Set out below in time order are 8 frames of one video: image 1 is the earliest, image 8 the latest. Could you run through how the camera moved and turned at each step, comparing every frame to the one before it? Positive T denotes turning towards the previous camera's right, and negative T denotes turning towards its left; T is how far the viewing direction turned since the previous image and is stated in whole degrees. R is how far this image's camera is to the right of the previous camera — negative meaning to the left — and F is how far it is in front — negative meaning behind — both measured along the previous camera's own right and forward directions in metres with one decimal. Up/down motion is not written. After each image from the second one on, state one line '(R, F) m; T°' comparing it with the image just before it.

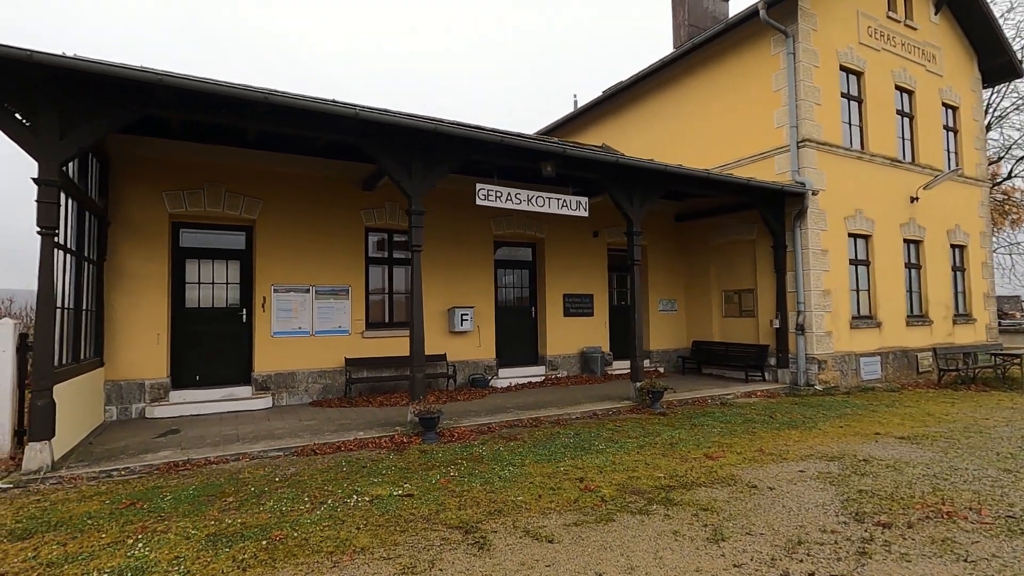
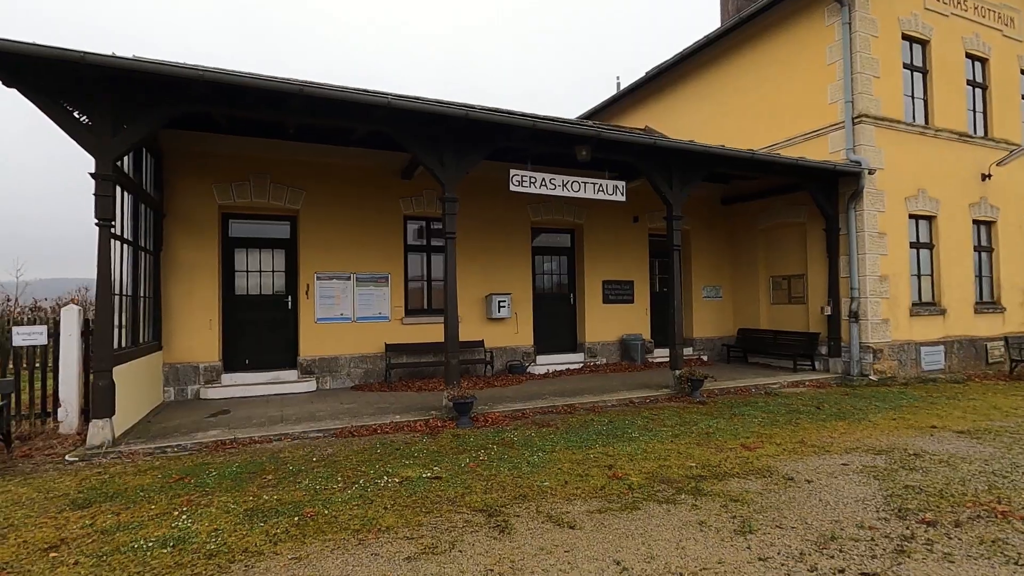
(+0.1, 0.0) m; -5°
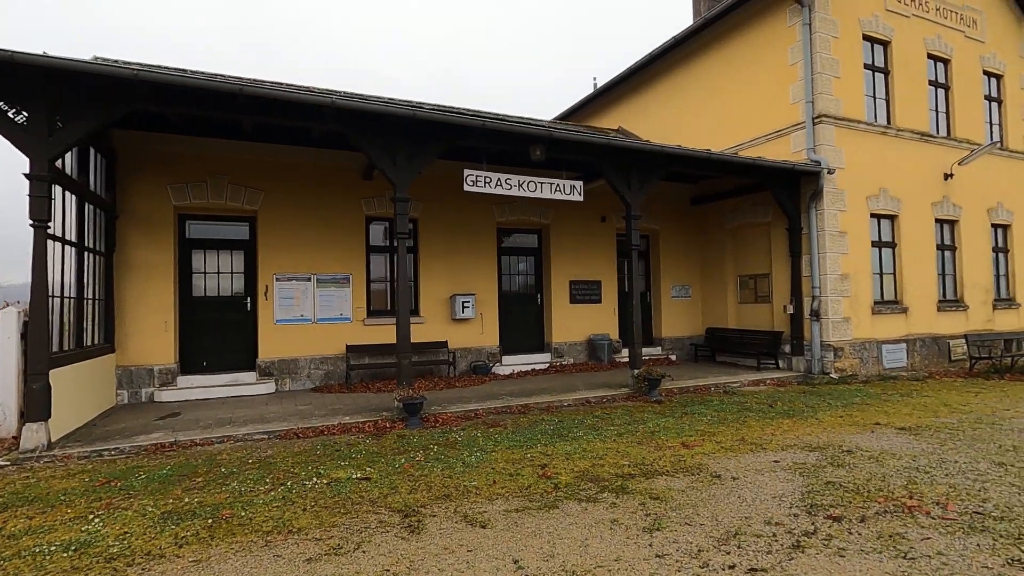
(+0.5, 0.0) m; +1°
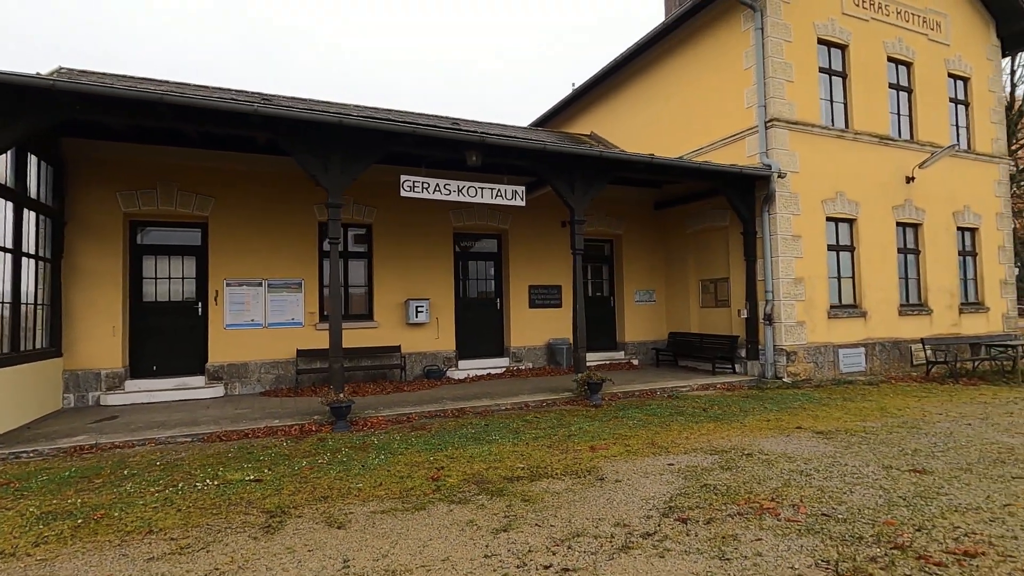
(+0.9, 0.0) m; -1°
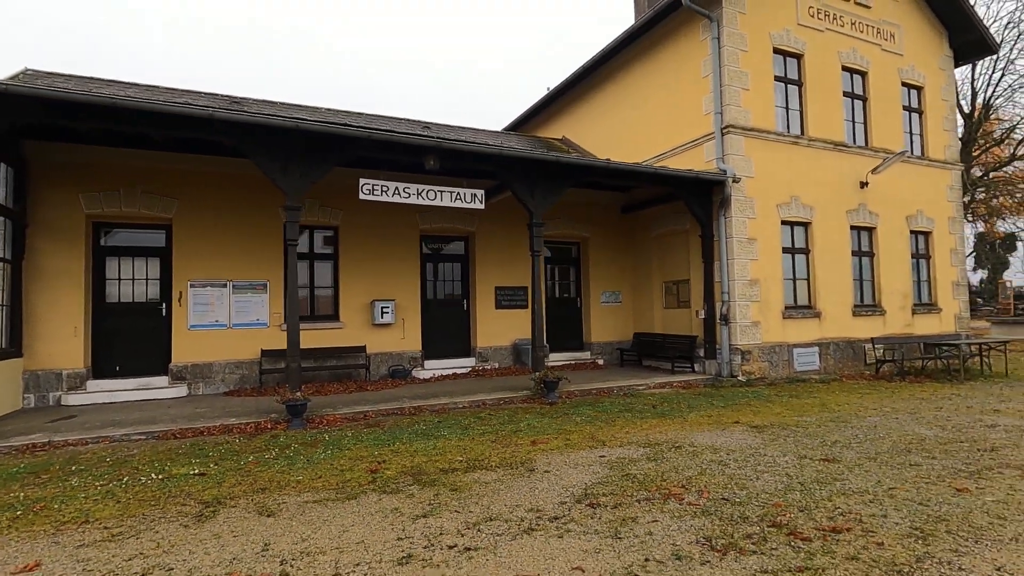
(+0.4, -0.2) m; +1°
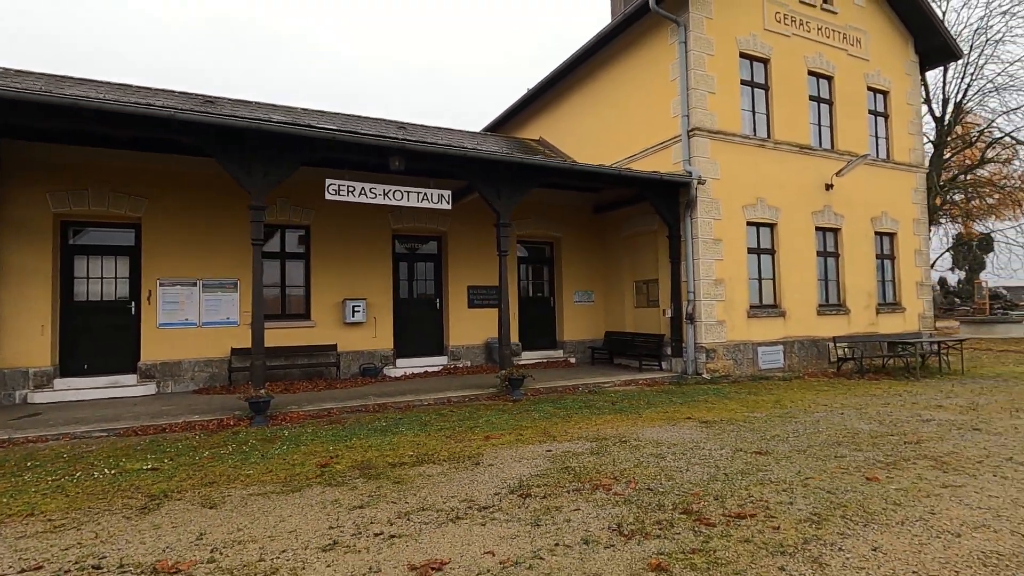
(+0.3, -0.1) m; +1°
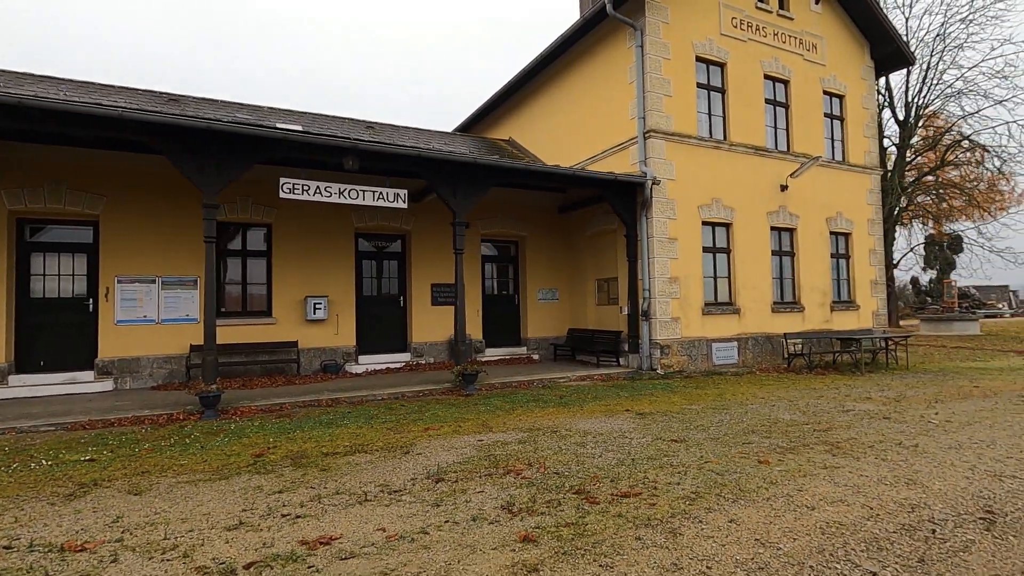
(+0.5, -0.2) m; +1°
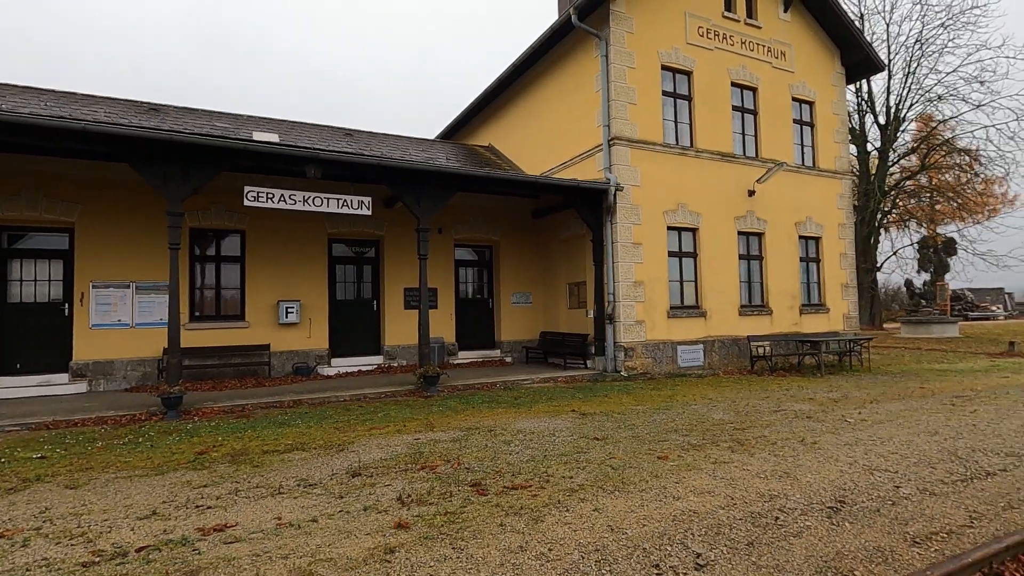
(+0.6, -0.2) m; 0°
